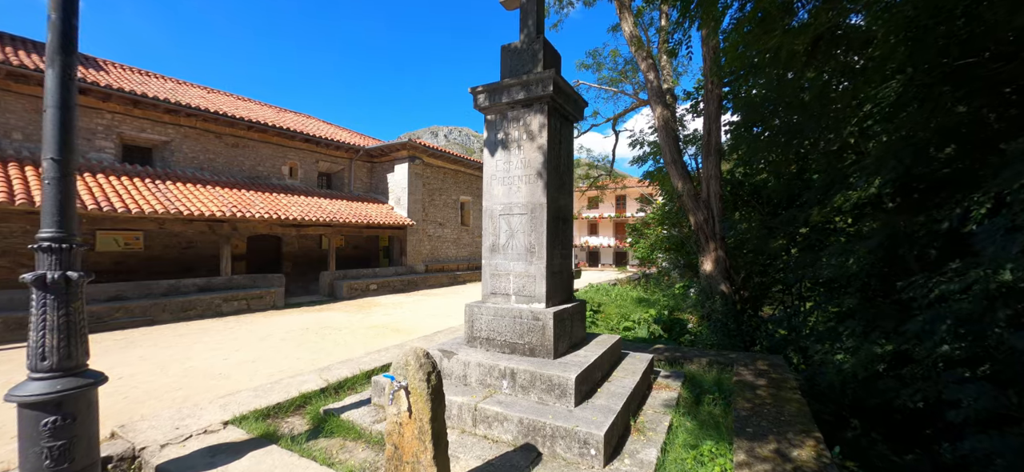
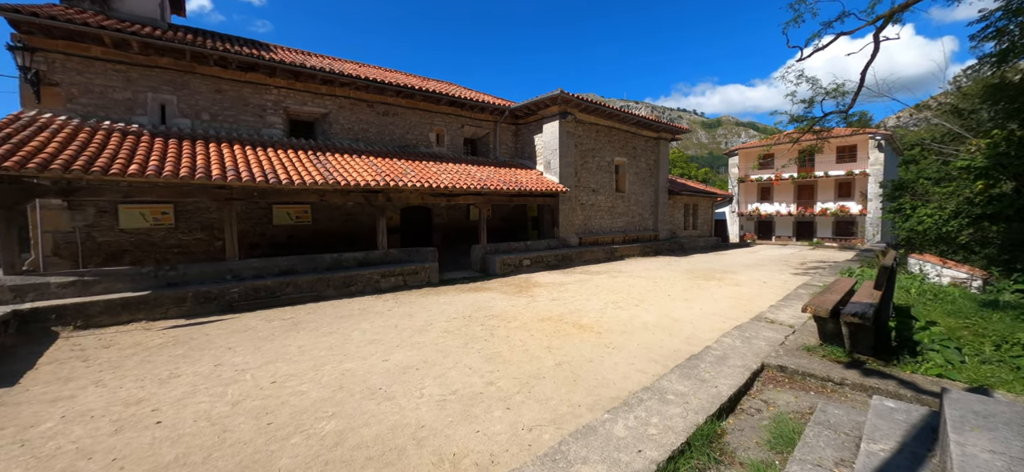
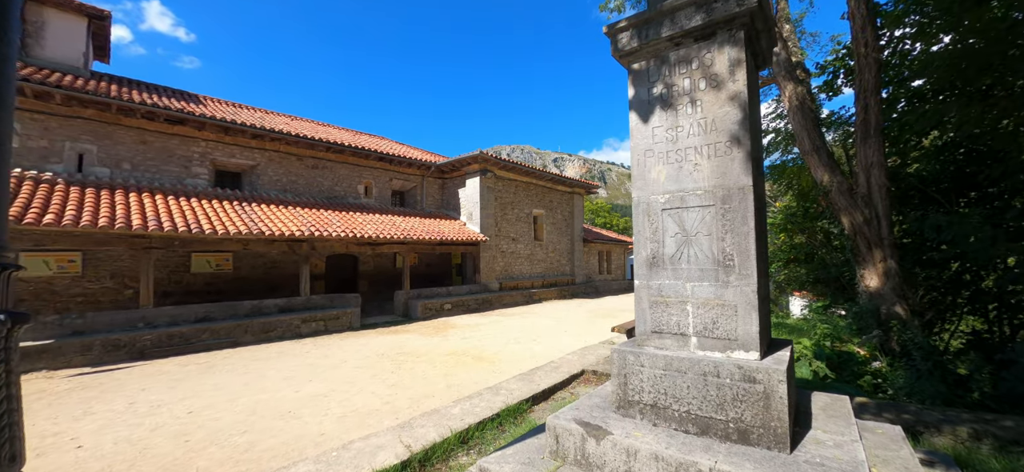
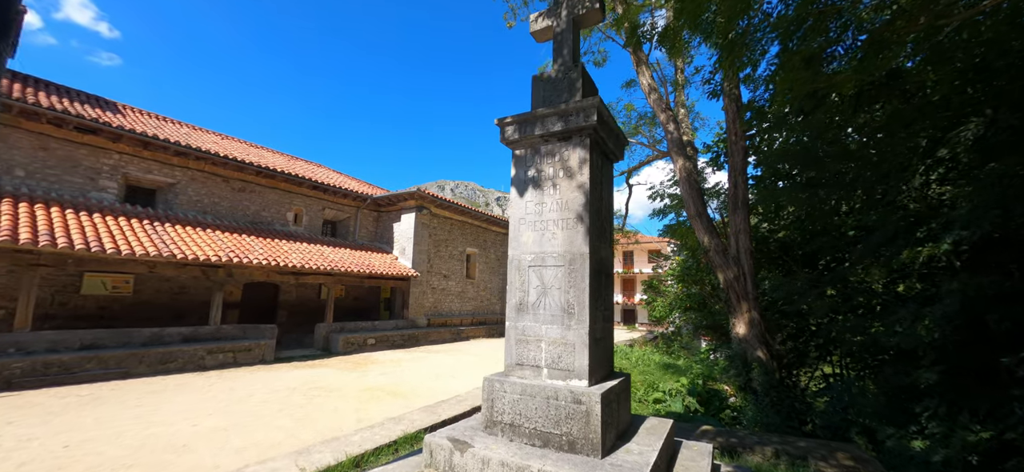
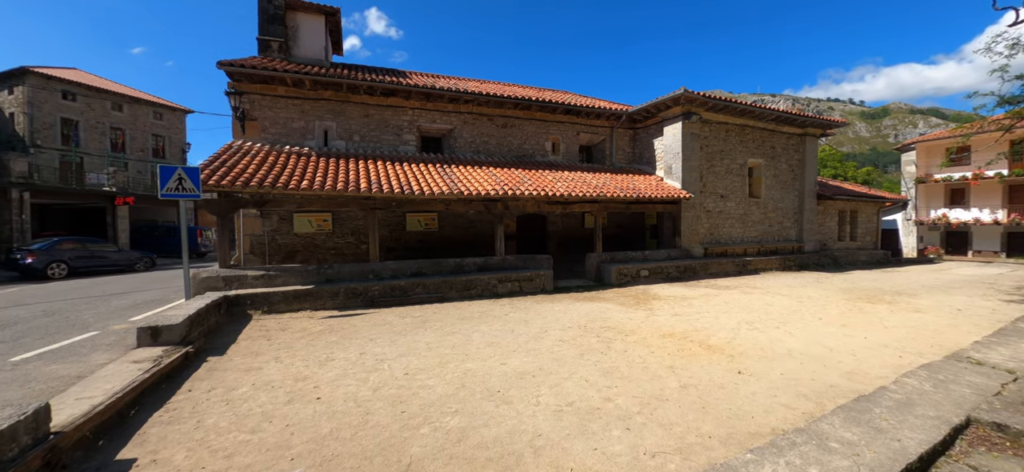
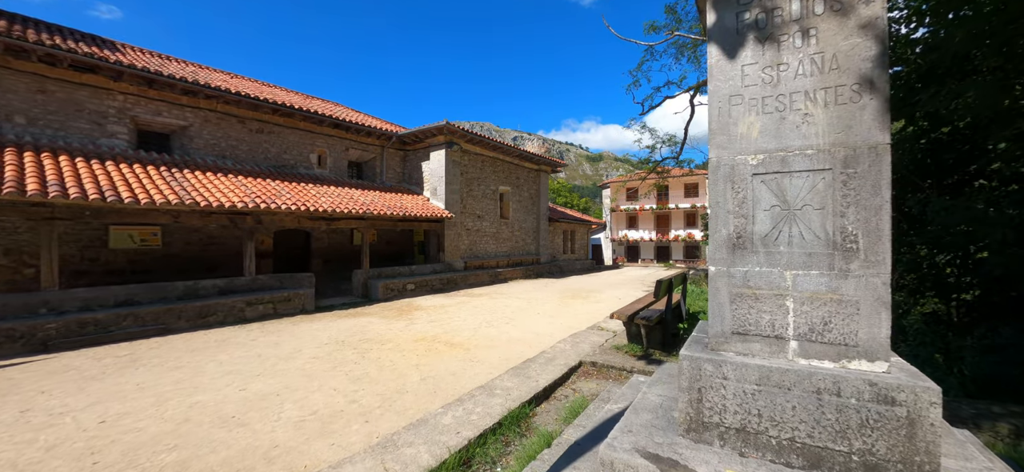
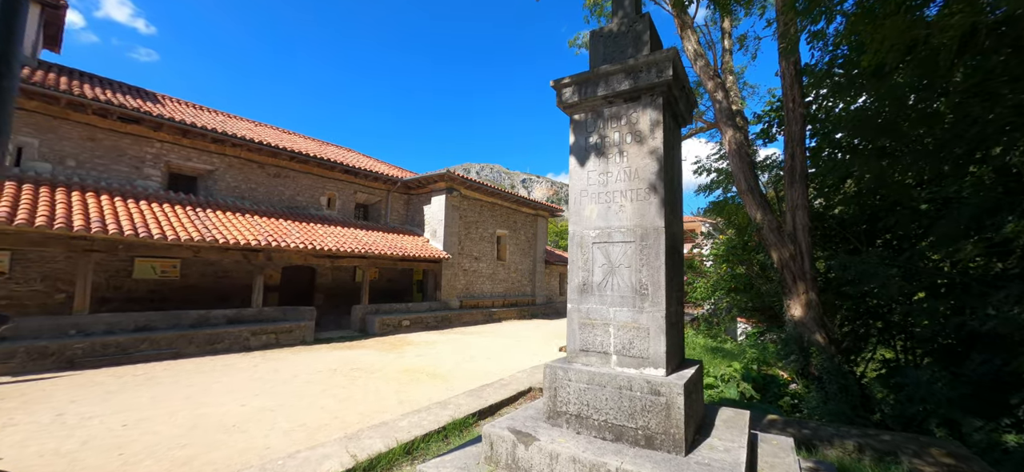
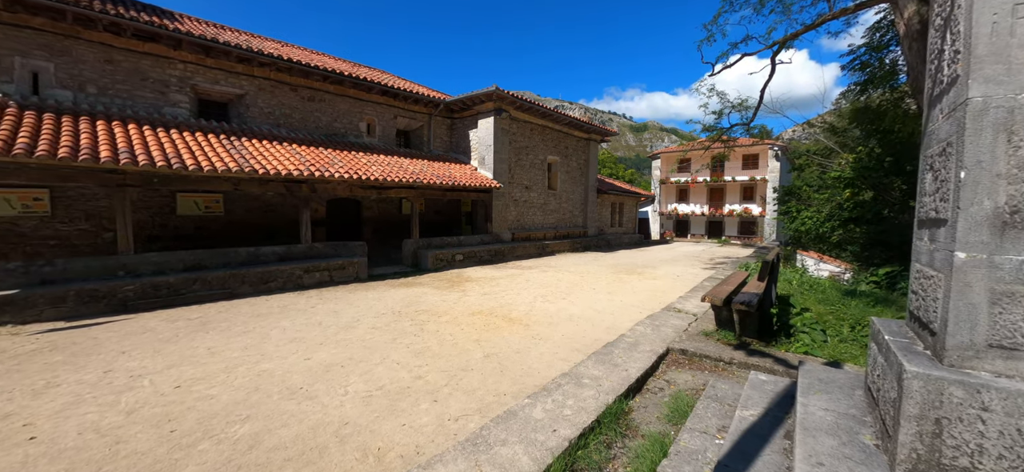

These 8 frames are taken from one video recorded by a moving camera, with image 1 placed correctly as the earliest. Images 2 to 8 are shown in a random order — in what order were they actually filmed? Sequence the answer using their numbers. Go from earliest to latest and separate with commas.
4, 7, 3, 6, 8, 2, 5
